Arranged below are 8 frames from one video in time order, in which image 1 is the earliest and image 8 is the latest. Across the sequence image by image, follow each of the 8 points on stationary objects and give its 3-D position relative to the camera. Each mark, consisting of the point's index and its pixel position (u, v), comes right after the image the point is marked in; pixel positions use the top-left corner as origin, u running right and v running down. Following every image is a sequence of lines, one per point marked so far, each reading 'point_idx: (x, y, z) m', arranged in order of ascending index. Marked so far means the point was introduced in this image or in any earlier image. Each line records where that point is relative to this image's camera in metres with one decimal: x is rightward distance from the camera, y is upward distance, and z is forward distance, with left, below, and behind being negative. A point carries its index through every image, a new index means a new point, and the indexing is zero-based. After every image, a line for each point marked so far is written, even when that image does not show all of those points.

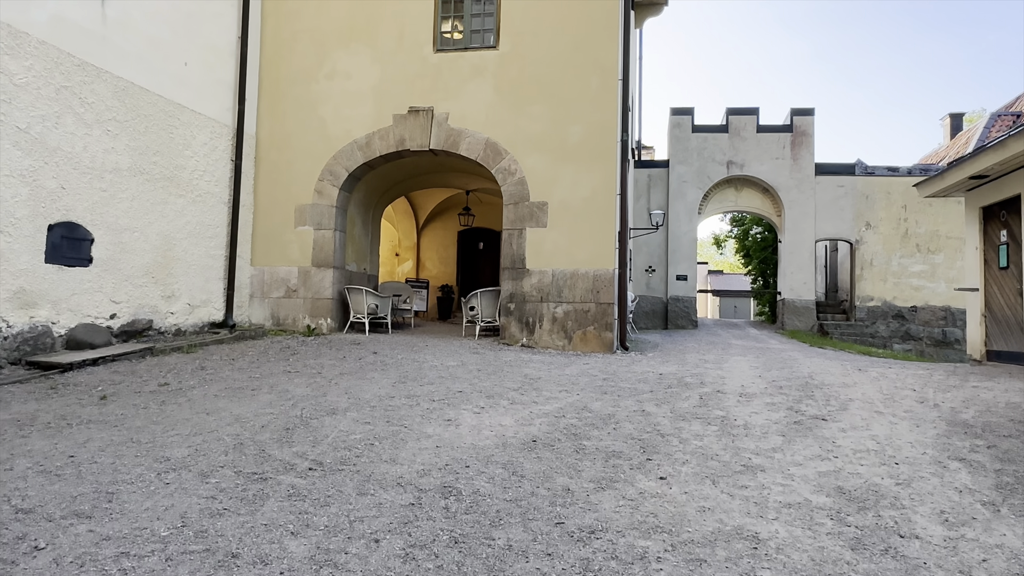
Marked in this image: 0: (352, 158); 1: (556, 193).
0: (-2.0, +1.6, +8.5) m
1: (+0.5, +1.1, +8.0) m
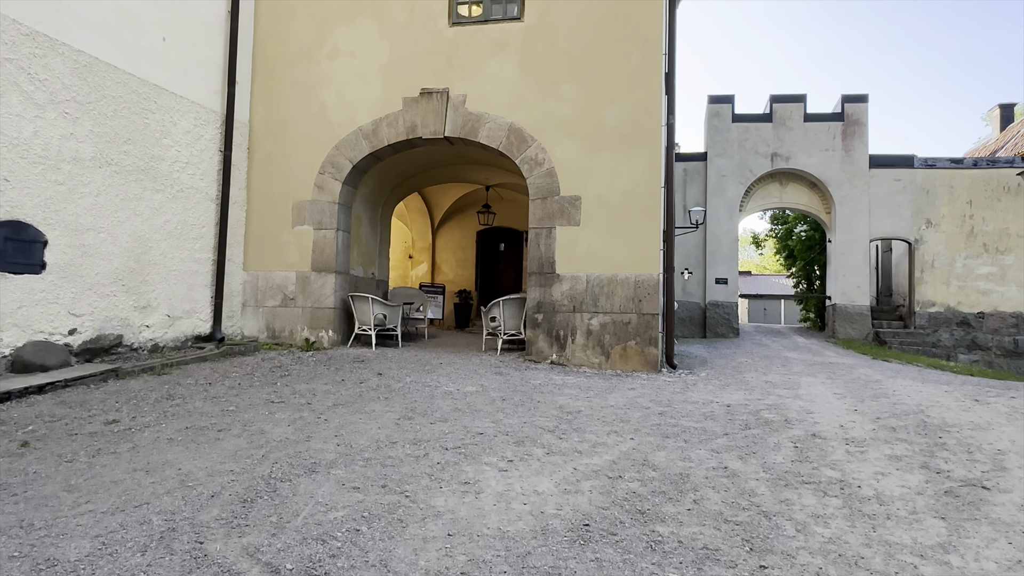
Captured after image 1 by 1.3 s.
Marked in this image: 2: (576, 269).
0: (-1.7, +1.5, +7.5) m
1: (+0.8, +1.0, +6.9) m
2: (+0.7, +0.2, +6.8) m
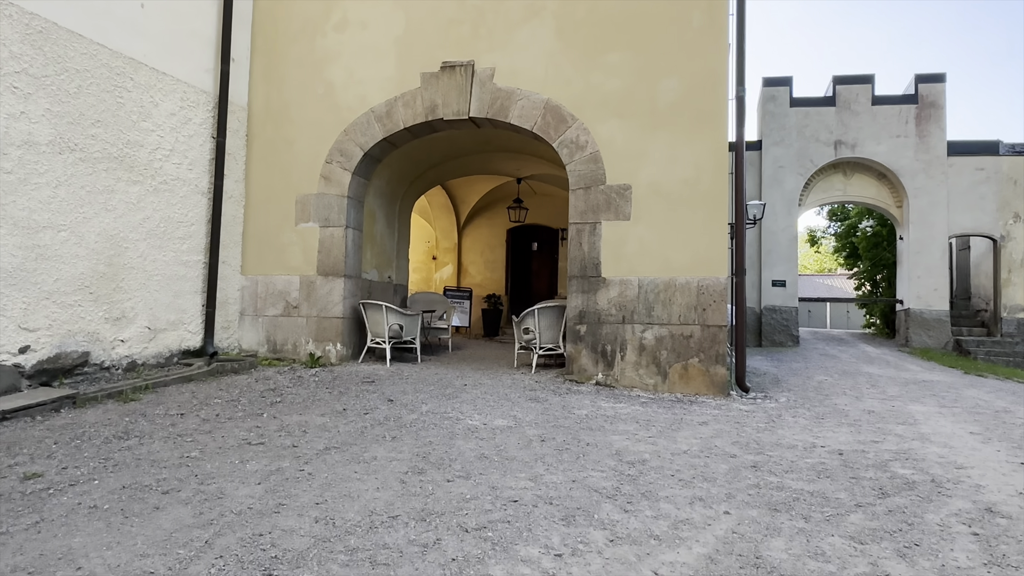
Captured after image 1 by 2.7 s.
0: (-1.4, +1.5, +6.5) m
1: (+1.1, +1.0, +5.8) m
2: (+1.0, +0.1, +5.7) m
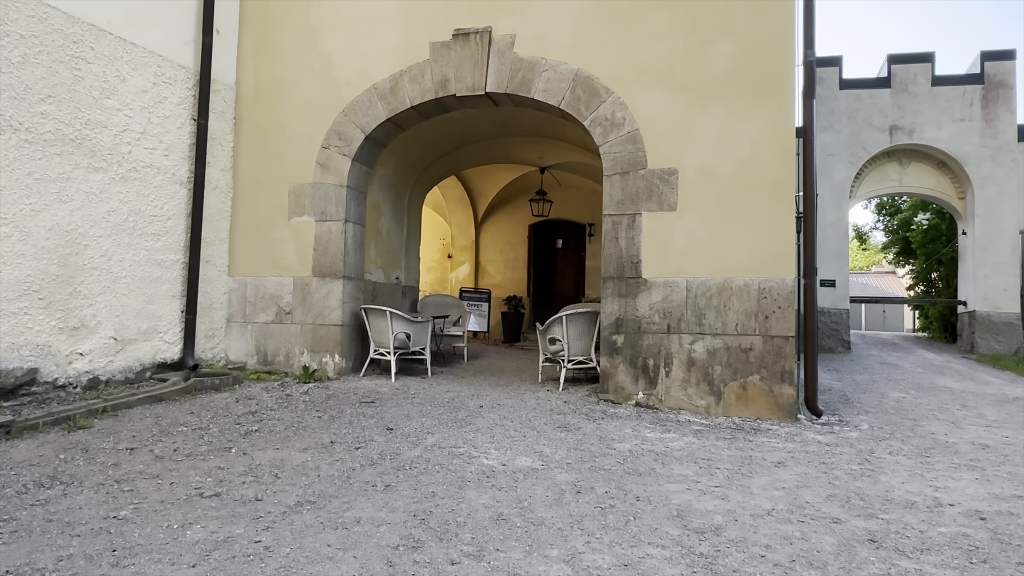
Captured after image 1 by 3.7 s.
0: (-1.2, +1.5, +5.6) m
1: (+1.3, +1.0, +4.9) m
2: (+1.1, +0.1, +4.8) m
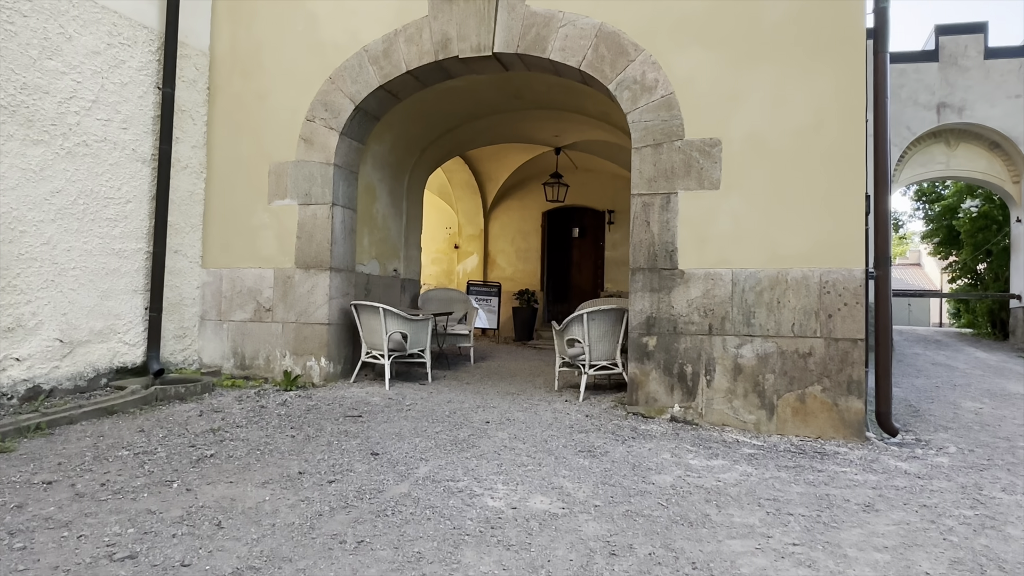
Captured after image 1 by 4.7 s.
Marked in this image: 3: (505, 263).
0: (-1.1, +1.5, +4.9) m
1: (+1.4, +1.0, +4.1) m
2: (+1.2, +0.2, +4.1) m
3: (-0.1, +0.4, +9.5) m
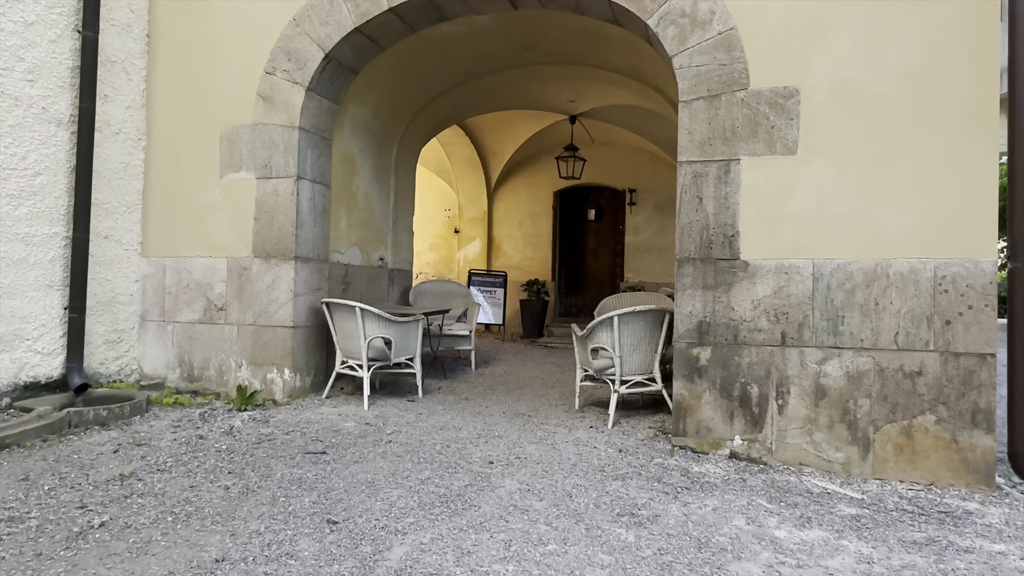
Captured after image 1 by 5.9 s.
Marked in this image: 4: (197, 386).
0: (-1.0, +1.5, +3.9) m
1: (+1.4, +1.0, +3.1) m
2: (+1.3, +0.2, +3.1) m
3: (0.0, +0.5, +8.5) m
4: (-1.9, -0.6, +4.1) m
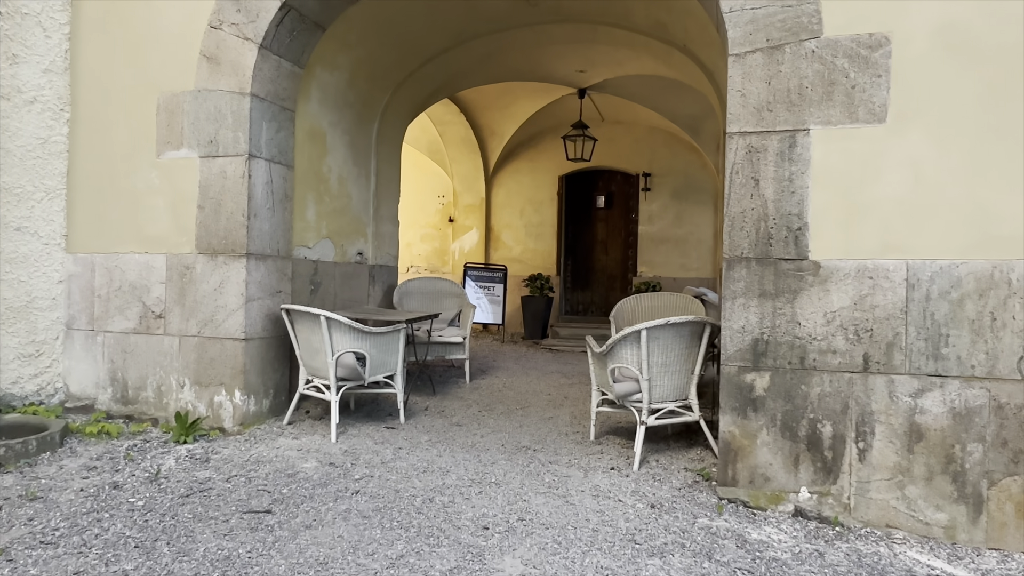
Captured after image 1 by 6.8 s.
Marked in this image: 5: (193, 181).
0: (-1.0, +1.5, +3.2) m
1: (+1.4, +1.0, +2.3) m
2: (+1.3, +0.1, +2.4) m
3: (0.0, +0.6, +7.8) m
4: (-1.9, -0.6, +3.4) m
5: (-1.5, +0.5, +3.3) m
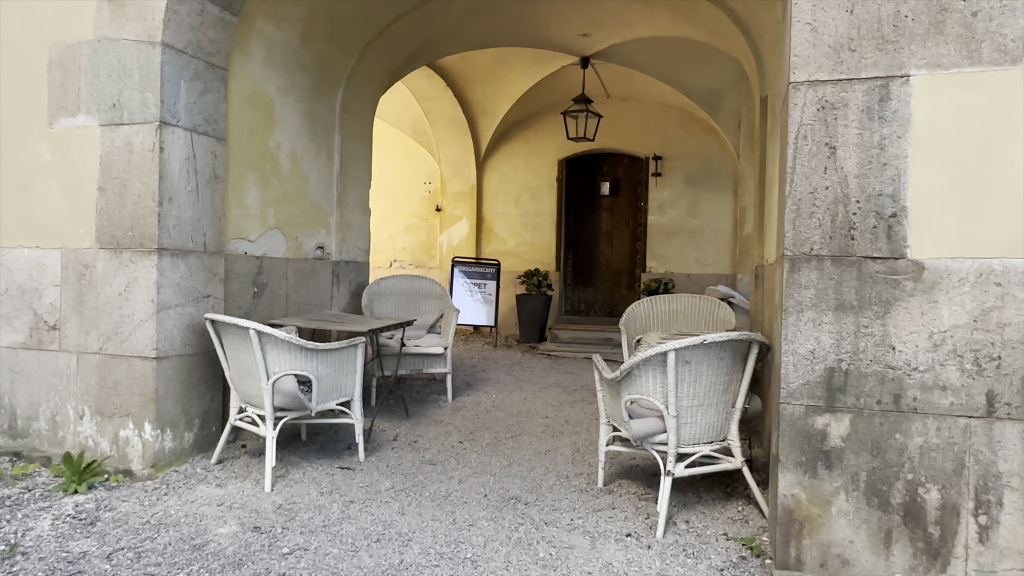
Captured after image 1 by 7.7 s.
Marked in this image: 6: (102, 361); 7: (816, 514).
0: (-1.1, +1.5, +2.4) m
1: (+1.4, +1.0, +1.6) m
2: (+1.2, +0.1, +1.7) m
3: (-0.1, +0.6, +7.1) m
4: (-1.9, -0.6, +2.7) m
5: (-1.6, +0.5, +2.6) m
6: (-1.6, -0.3, +2.6) m
7: (+0.8, -0.6, +1.8) m
